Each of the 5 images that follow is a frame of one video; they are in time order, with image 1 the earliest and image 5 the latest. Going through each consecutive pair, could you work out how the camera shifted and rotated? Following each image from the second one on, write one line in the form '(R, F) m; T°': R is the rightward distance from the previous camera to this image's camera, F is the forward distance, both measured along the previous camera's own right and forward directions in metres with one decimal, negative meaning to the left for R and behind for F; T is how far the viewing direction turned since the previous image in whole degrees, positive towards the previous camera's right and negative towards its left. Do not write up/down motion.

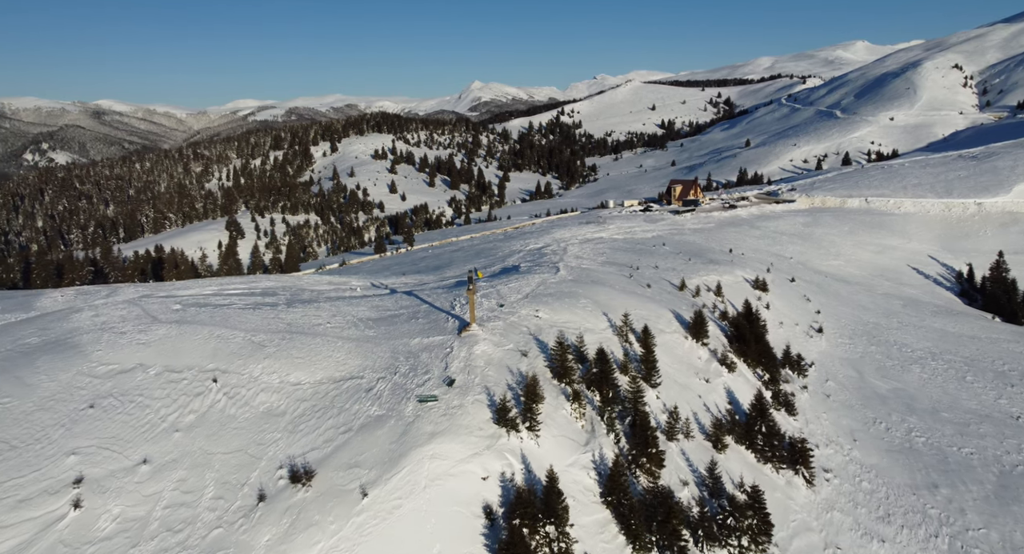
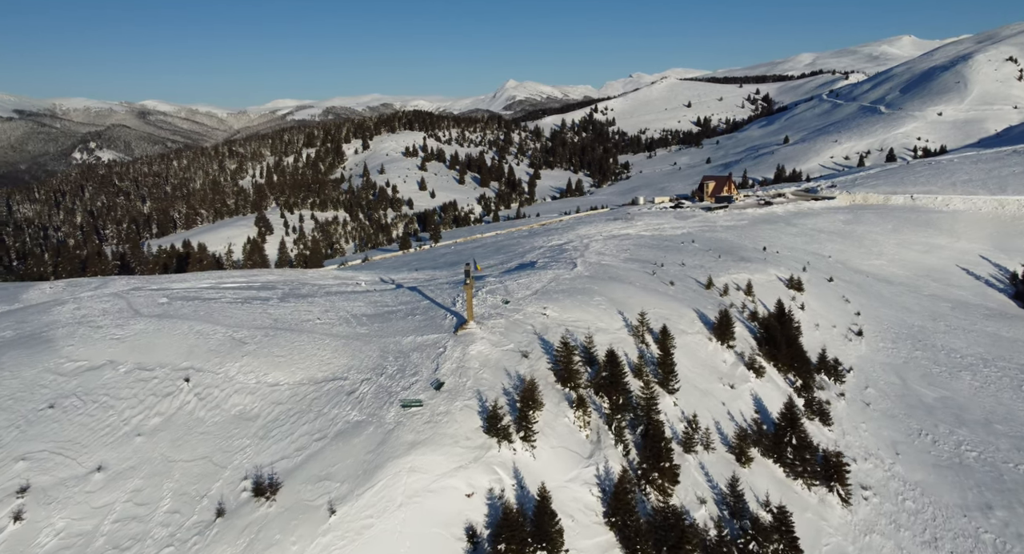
(+1.1, +2.1) m; -3°
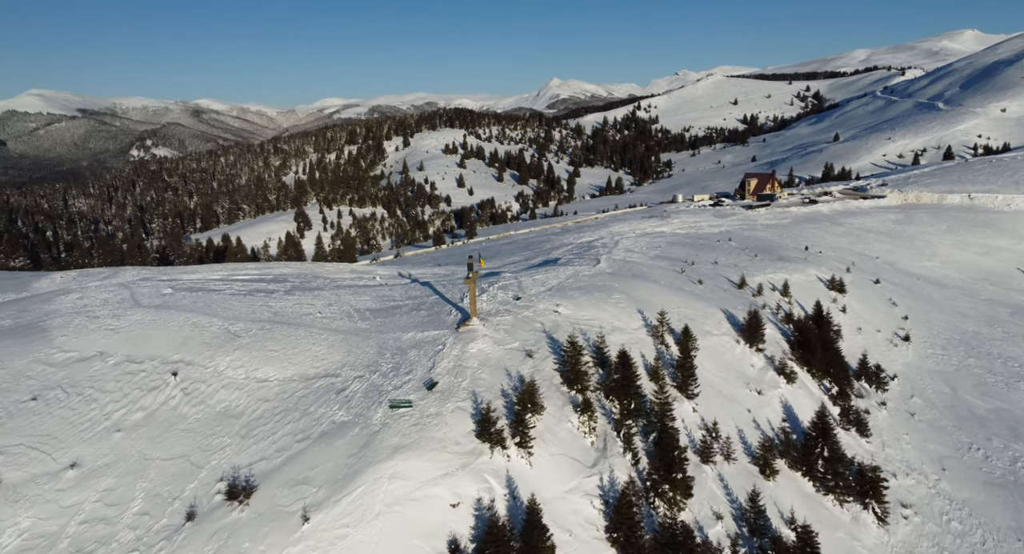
(+1.2, +1.3) m; -4°
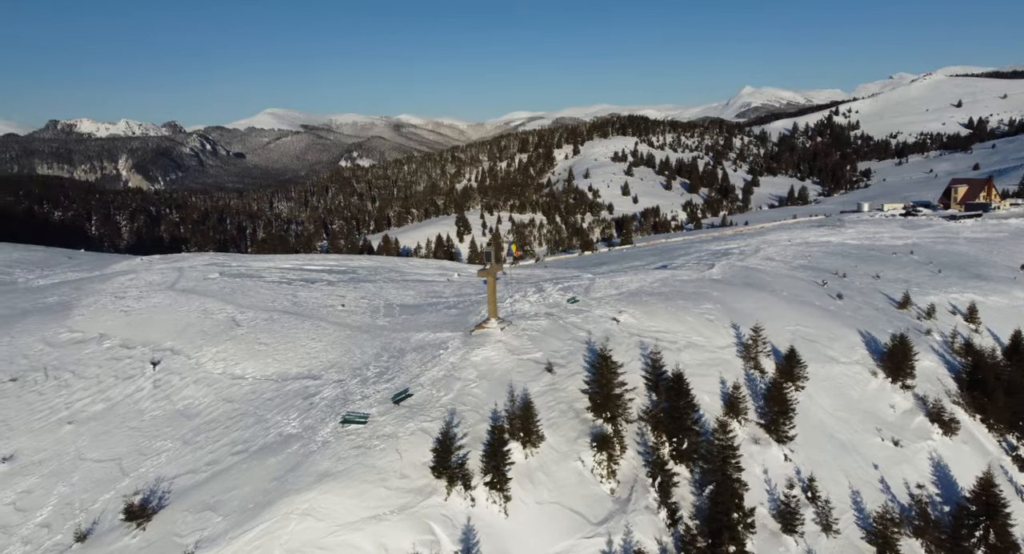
(+4.0, +4.5) m; -15°
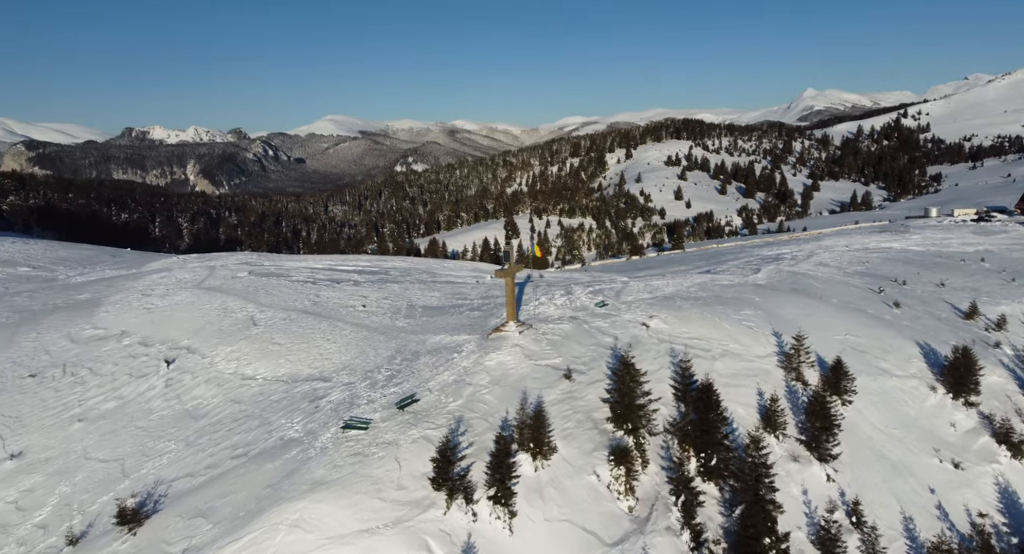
(+0.9, +0.9) m; -5°
